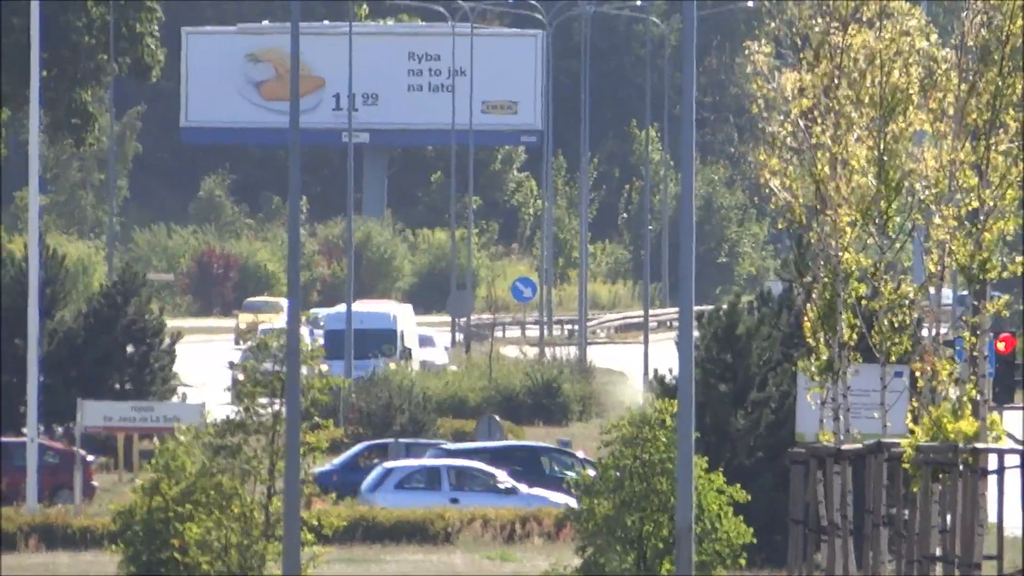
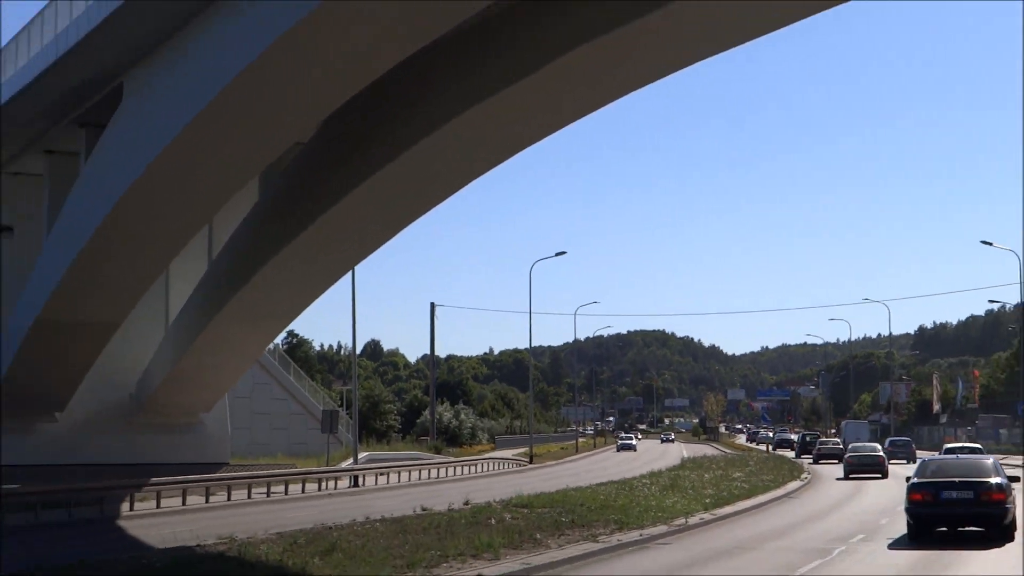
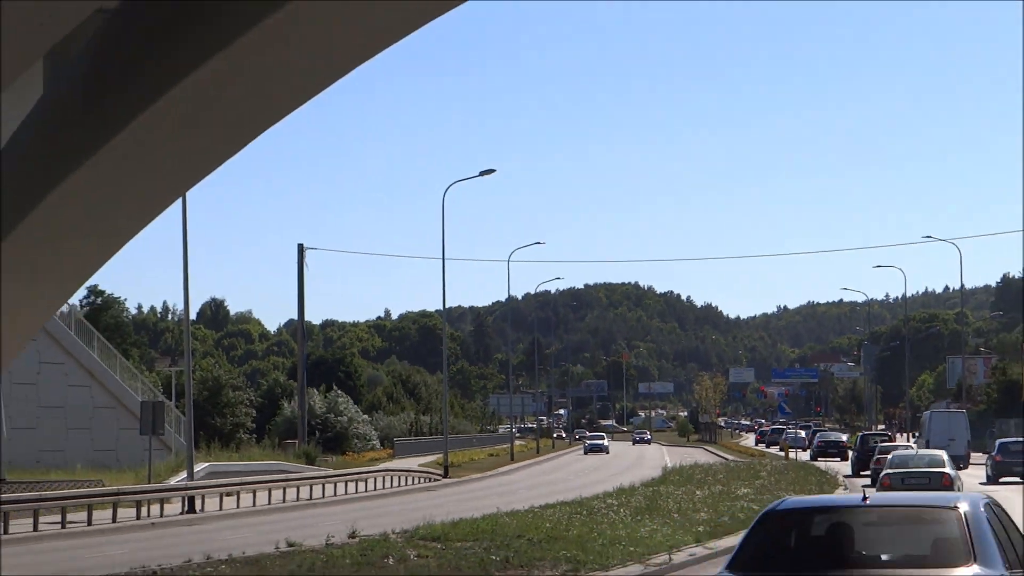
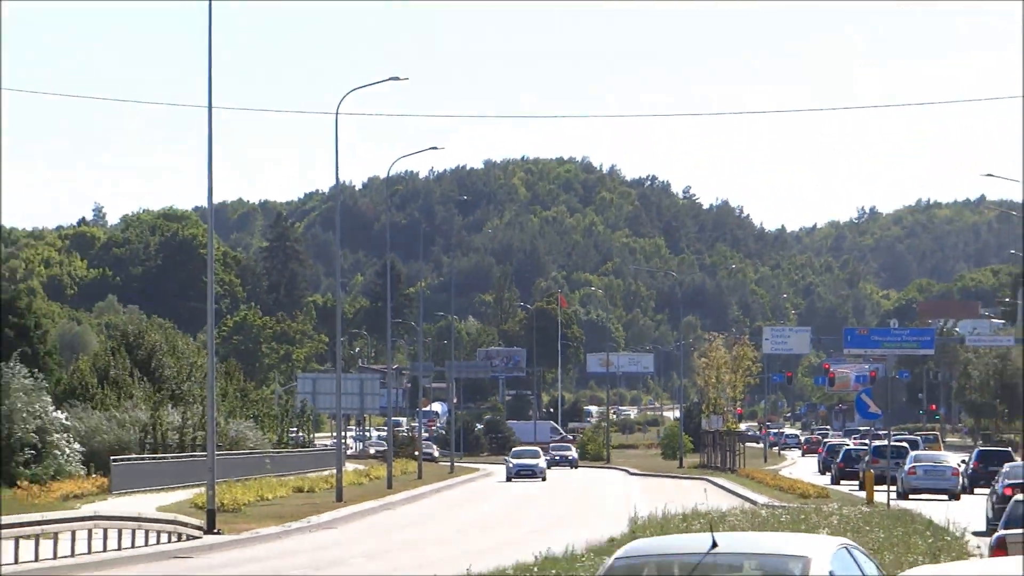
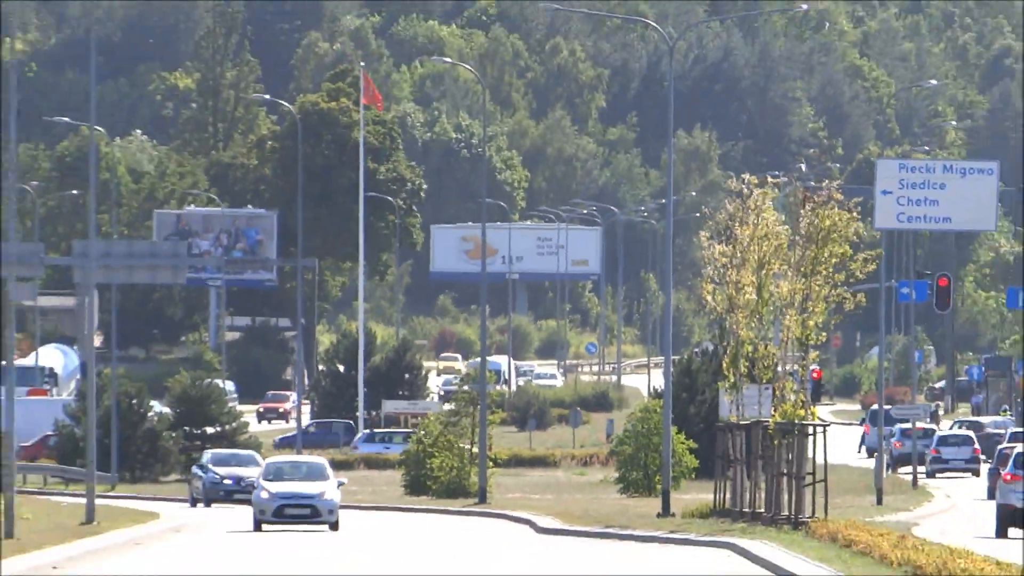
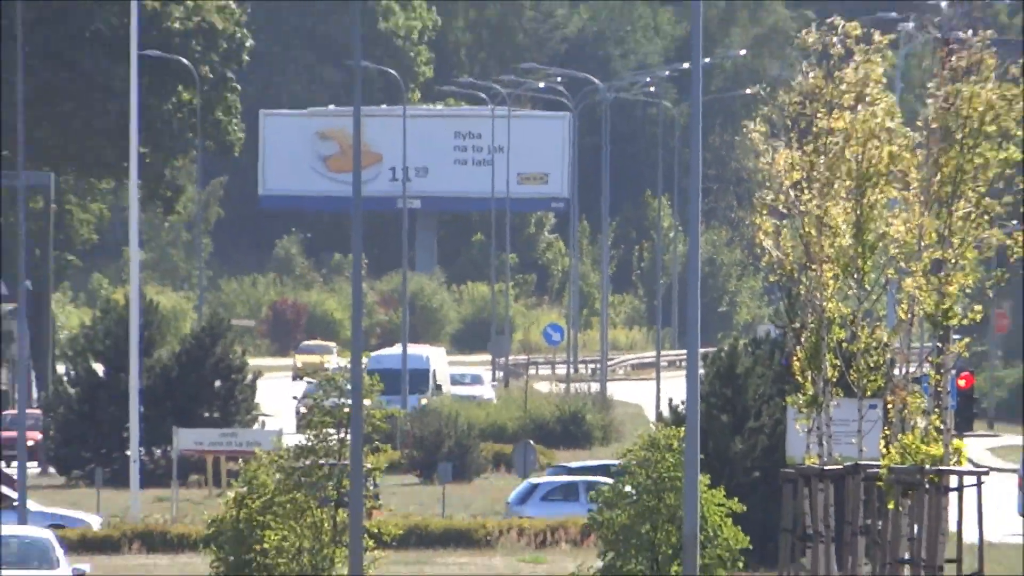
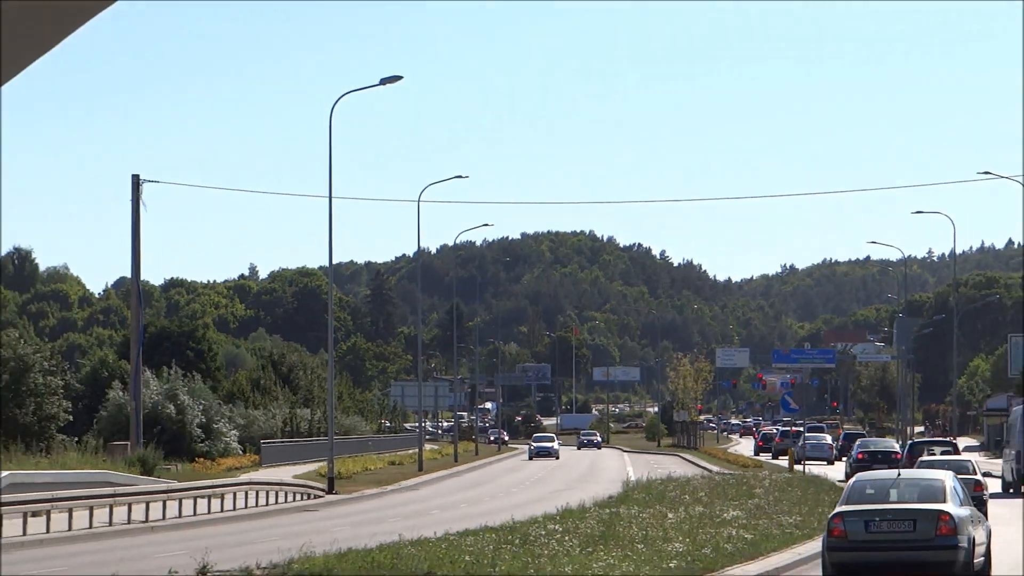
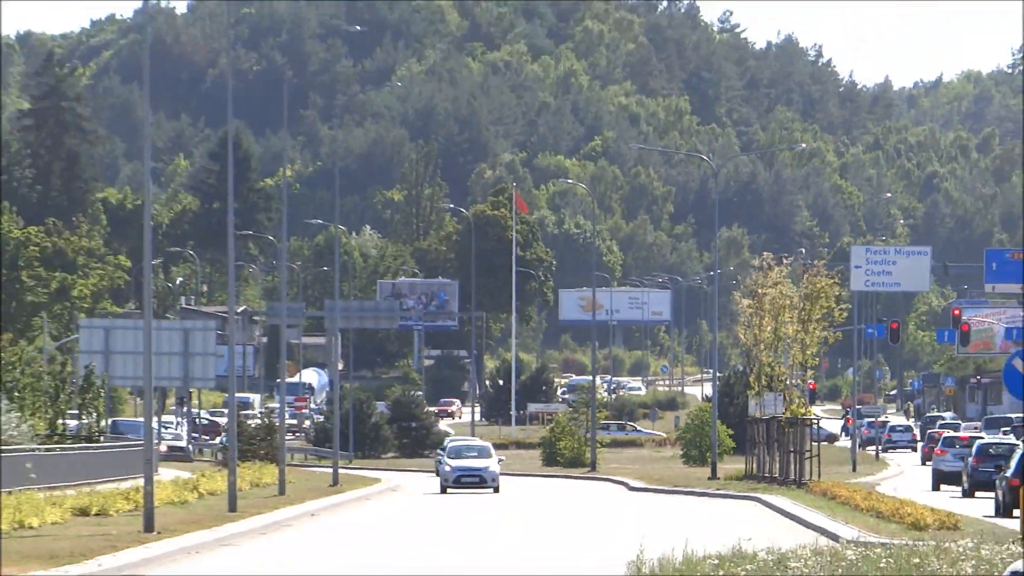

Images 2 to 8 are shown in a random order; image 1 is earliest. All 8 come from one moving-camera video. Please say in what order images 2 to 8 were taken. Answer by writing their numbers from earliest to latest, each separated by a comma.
6, 5, 8, 4, 7, 3, 2
